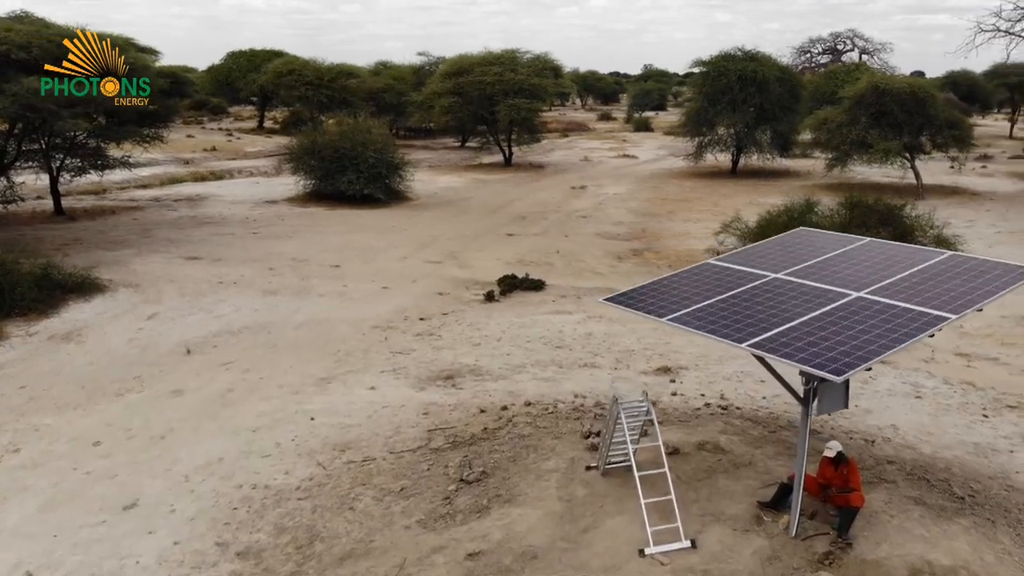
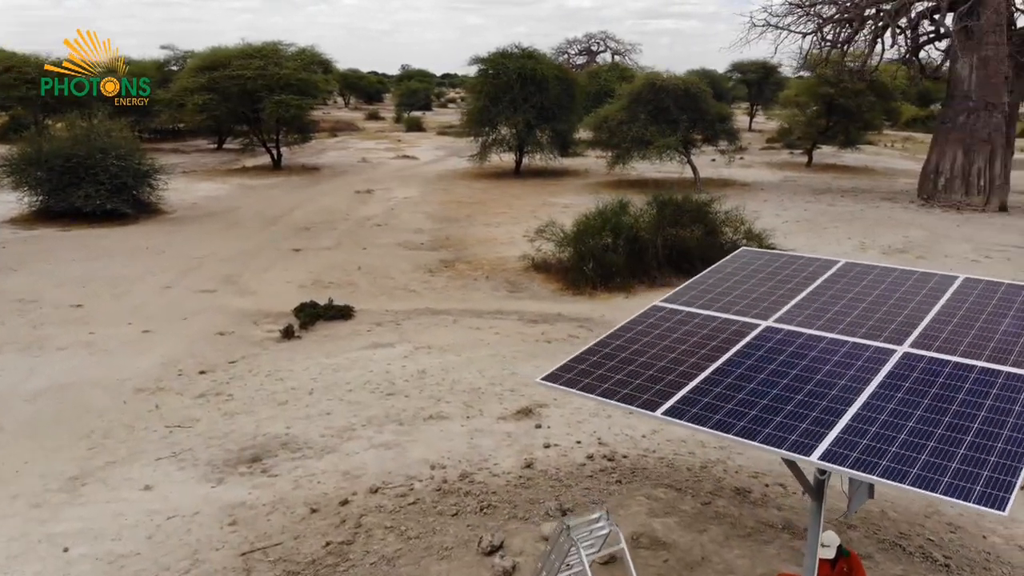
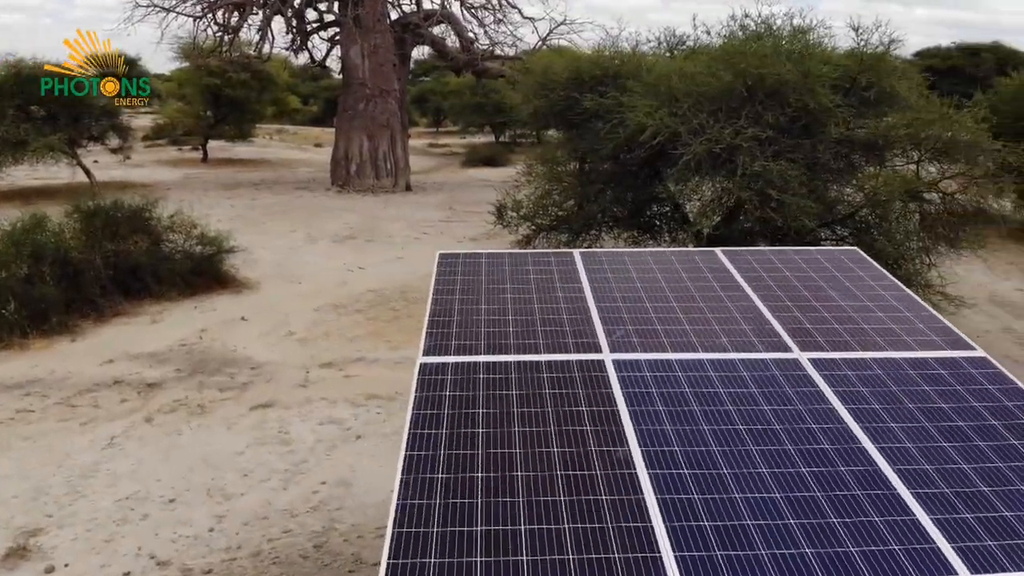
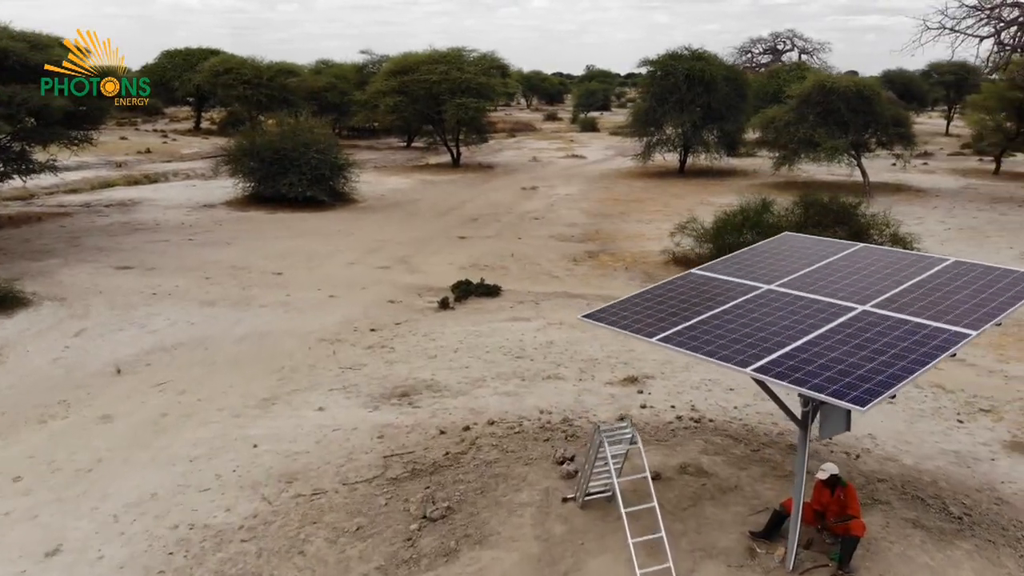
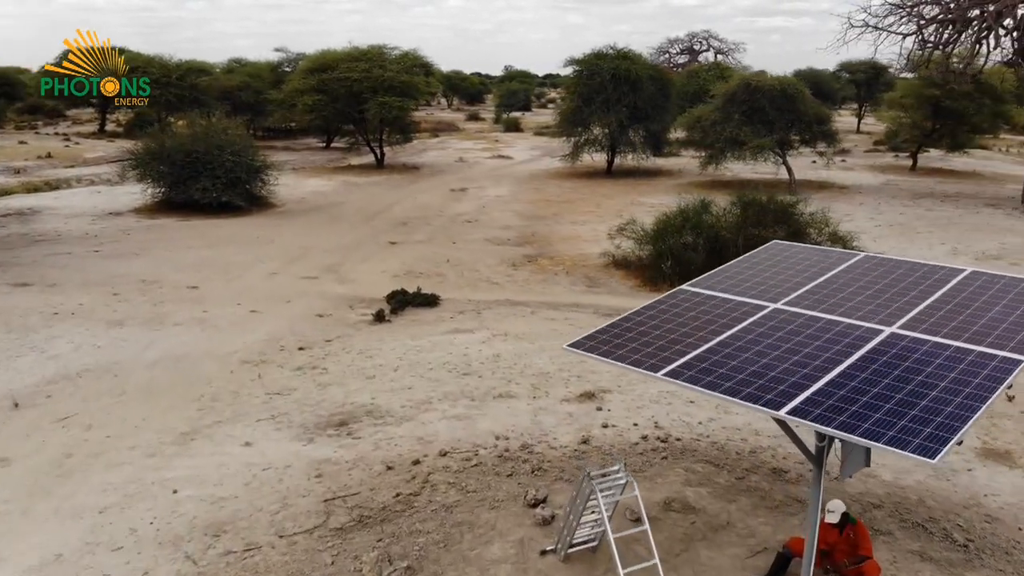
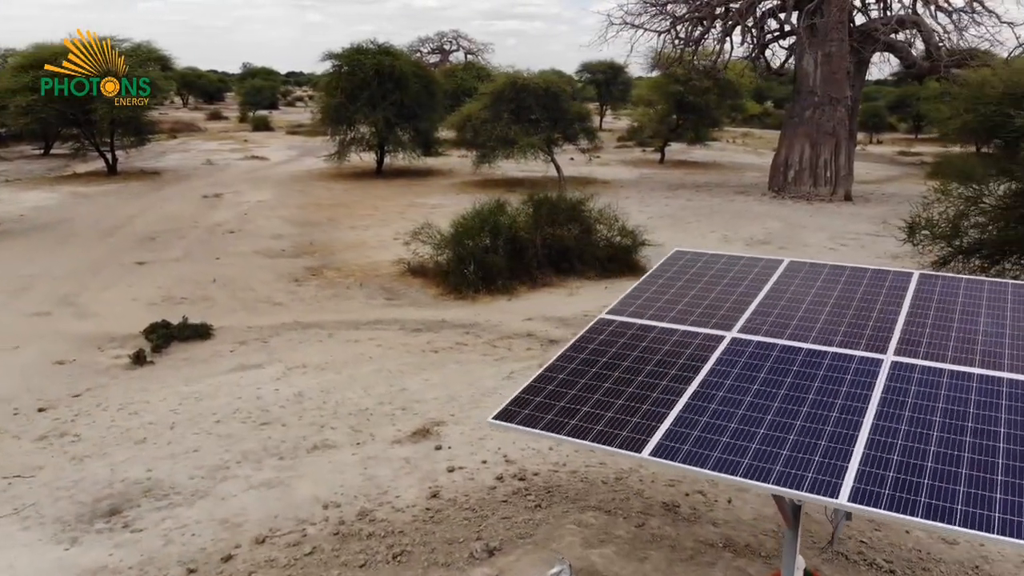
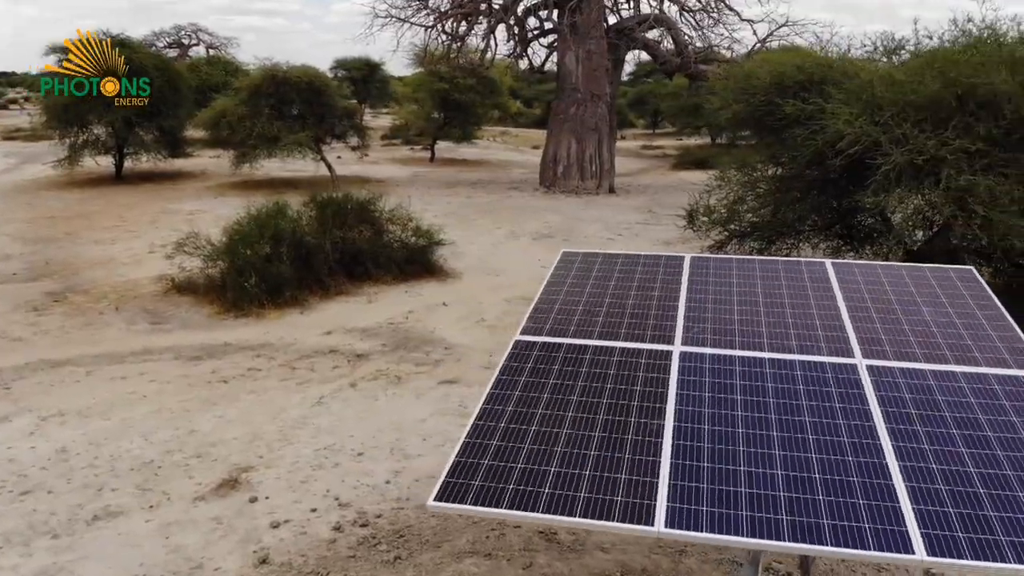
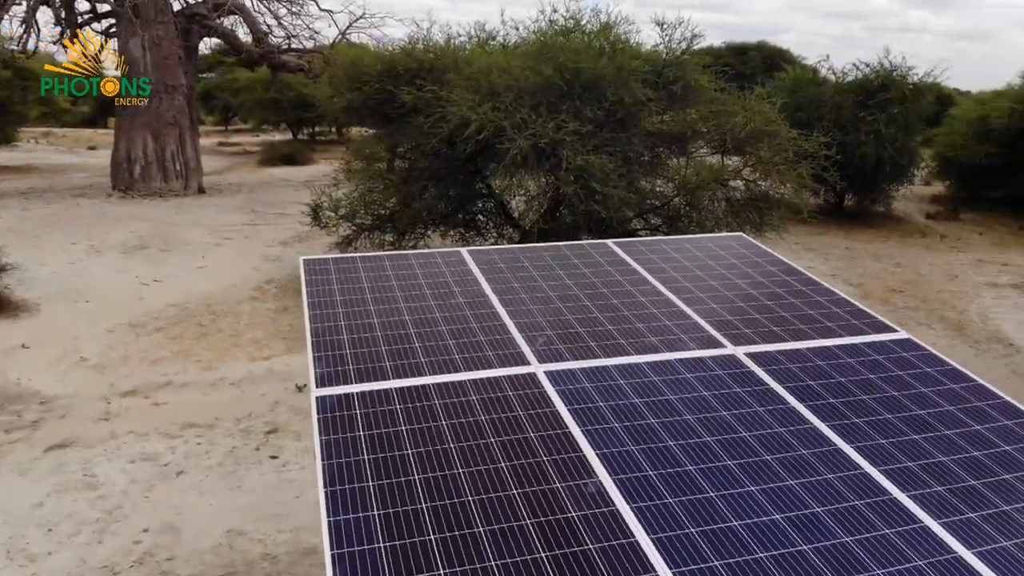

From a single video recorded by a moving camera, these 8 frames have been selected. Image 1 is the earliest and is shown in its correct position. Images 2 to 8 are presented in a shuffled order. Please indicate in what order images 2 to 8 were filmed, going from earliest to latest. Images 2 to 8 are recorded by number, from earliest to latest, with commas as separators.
4, 5, 2, 6, 7, 3, 8
